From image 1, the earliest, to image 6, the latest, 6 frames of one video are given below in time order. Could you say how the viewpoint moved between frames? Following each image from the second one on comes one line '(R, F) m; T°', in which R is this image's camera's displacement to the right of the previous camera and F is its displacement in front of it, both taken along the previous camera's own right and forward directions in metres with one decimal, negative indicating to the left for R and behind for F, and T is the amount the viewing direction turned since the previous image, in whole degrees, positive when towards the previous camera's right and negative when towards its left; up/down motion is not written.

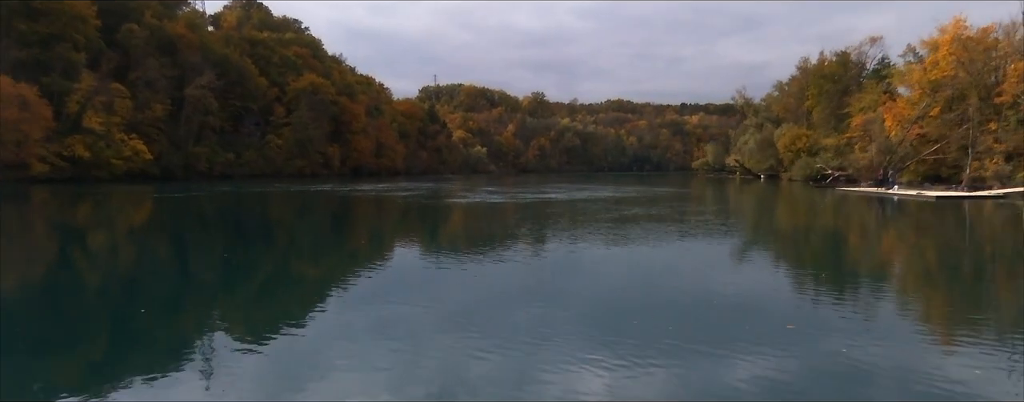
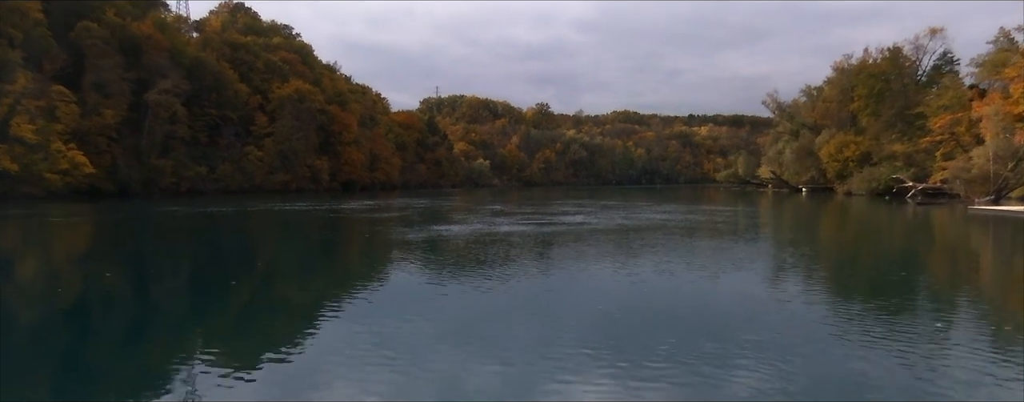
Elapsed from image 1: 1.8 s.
(-0.1, +5.3) m; 0°
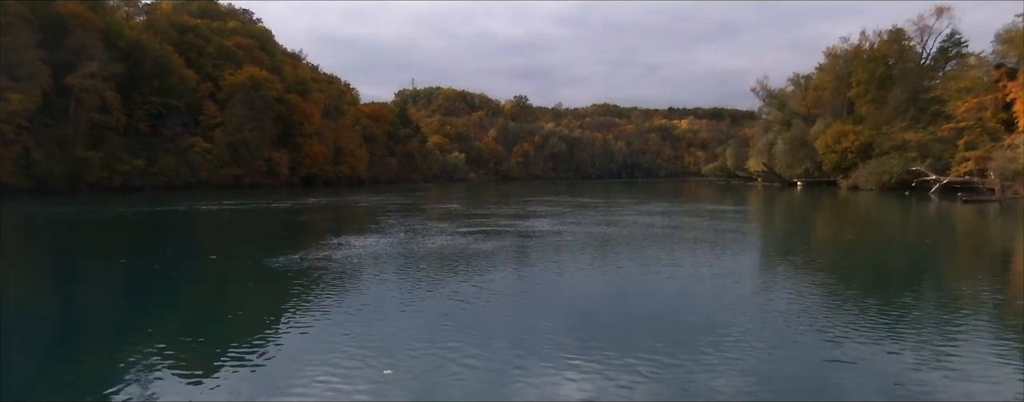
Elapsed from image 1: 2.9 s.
(+0.6, +3.6) m; +1°
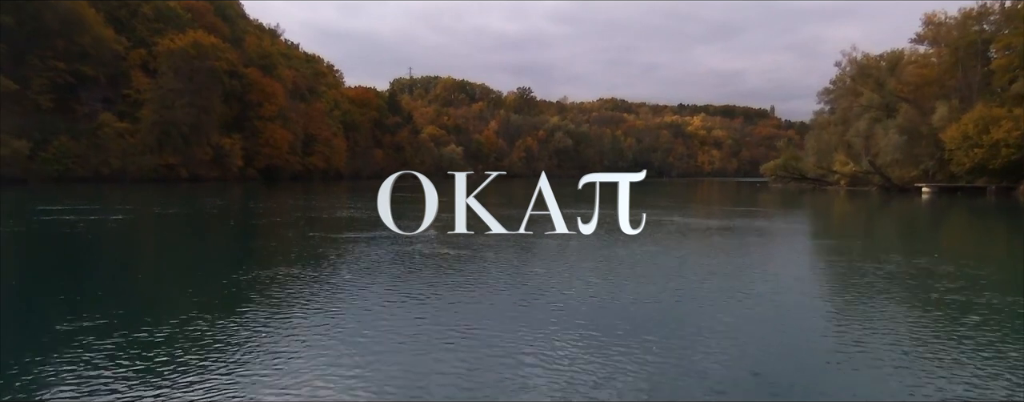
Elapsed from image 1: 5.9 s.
(-0.2, +10.0) m; 0°
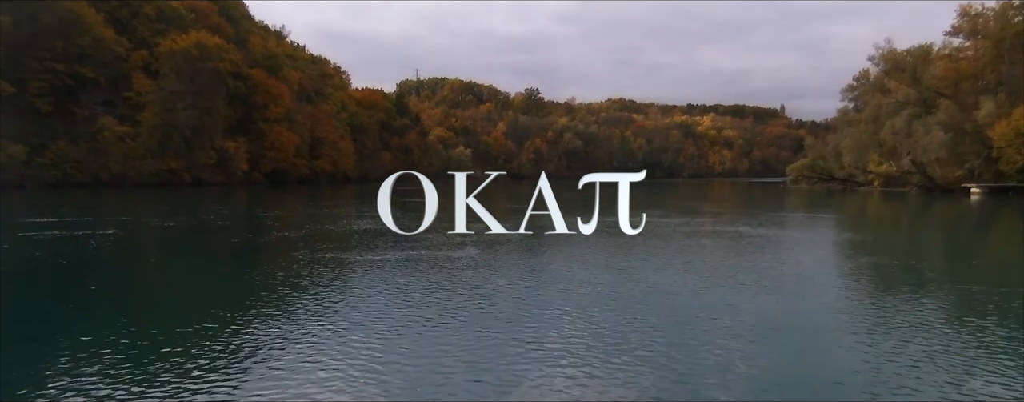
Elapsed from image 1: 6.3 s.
(-0.4, +1.5) m; 0°
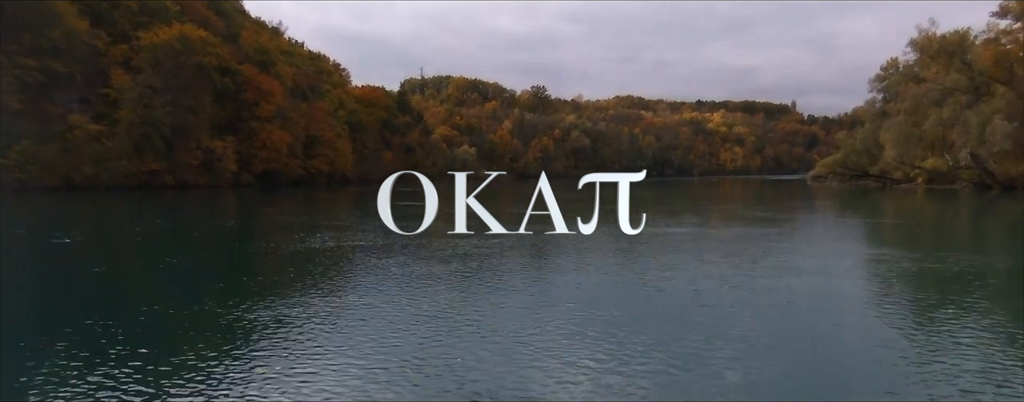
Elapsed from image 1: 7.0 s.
(+0.1, +2.7) m; -1°
